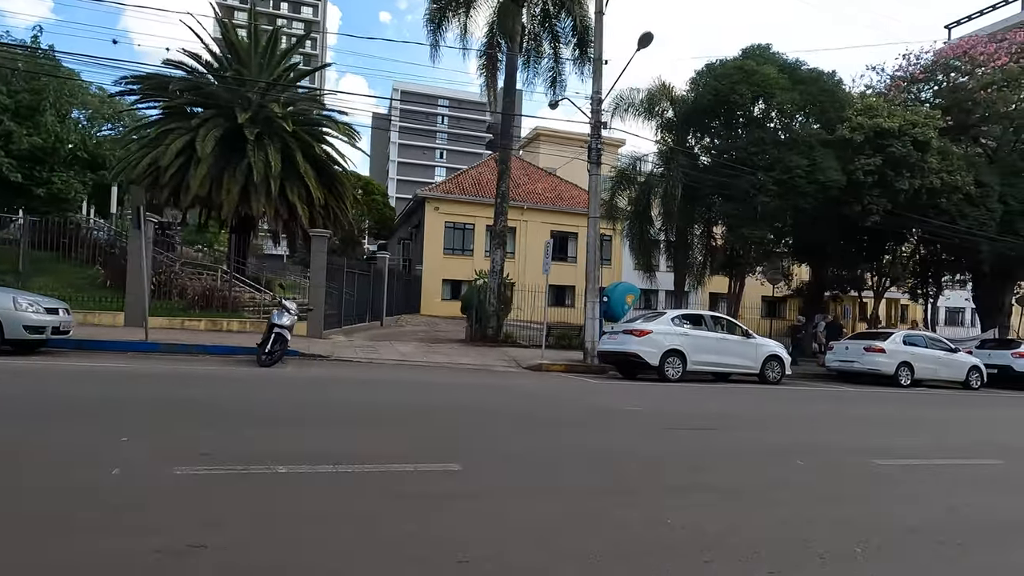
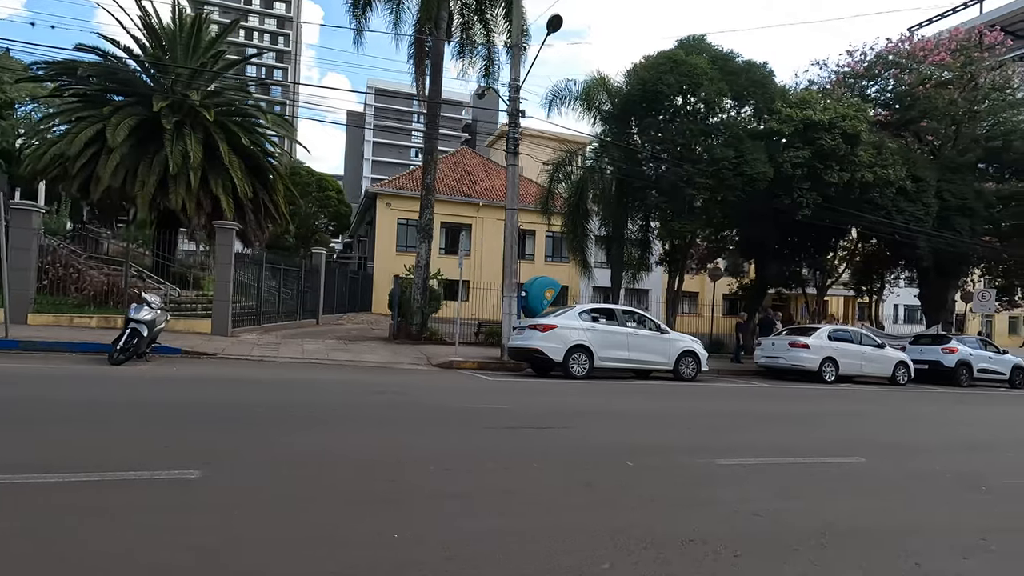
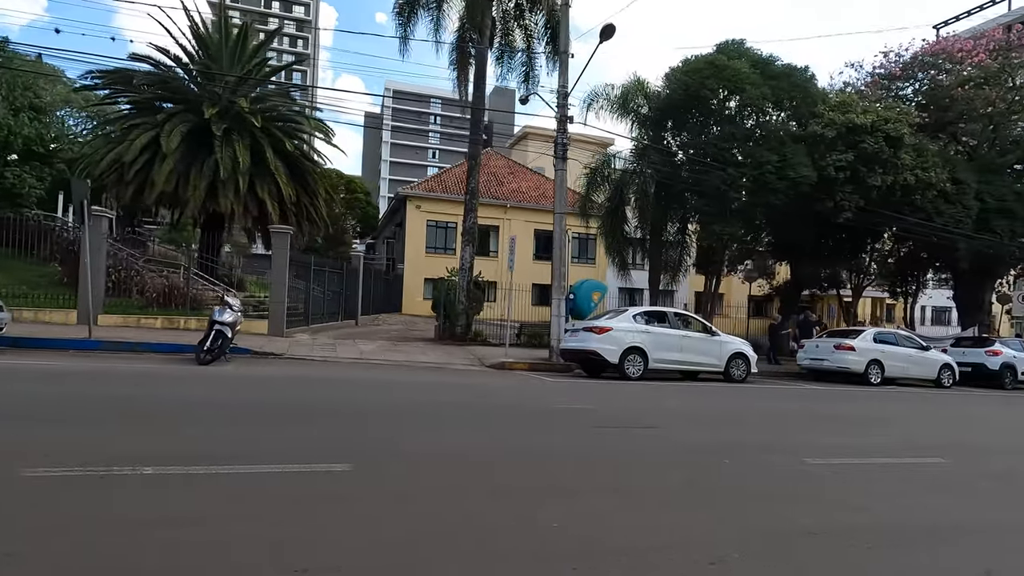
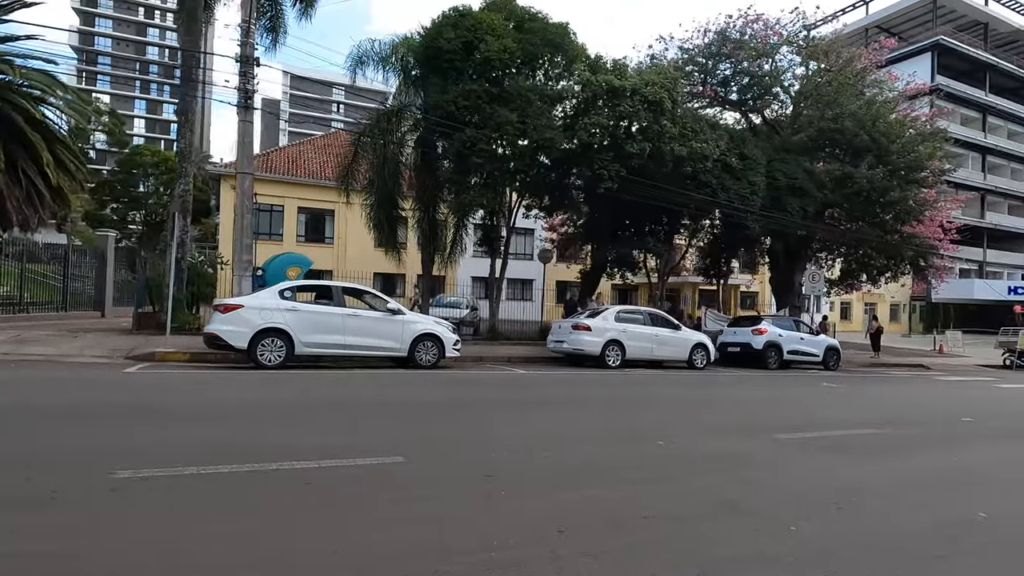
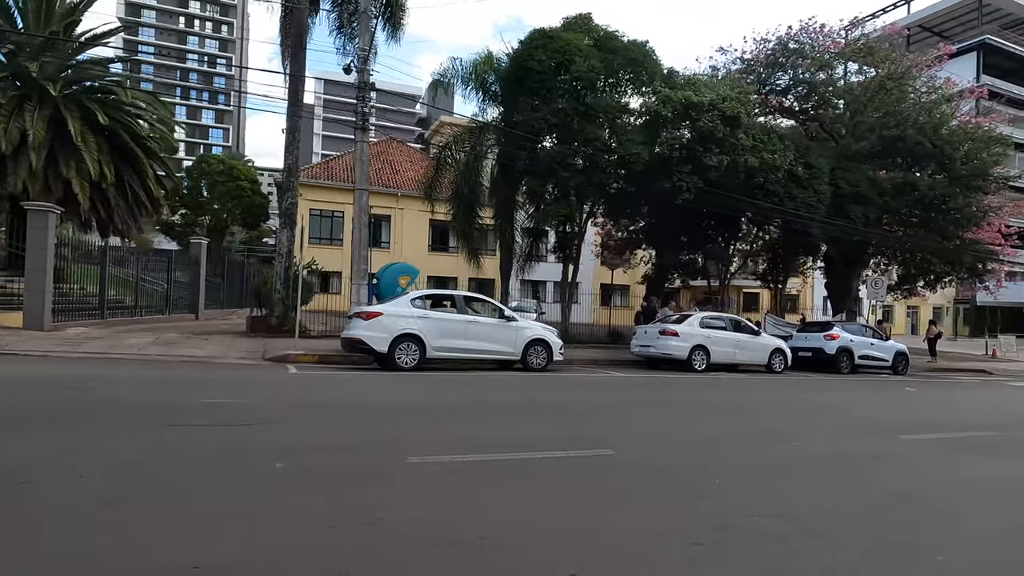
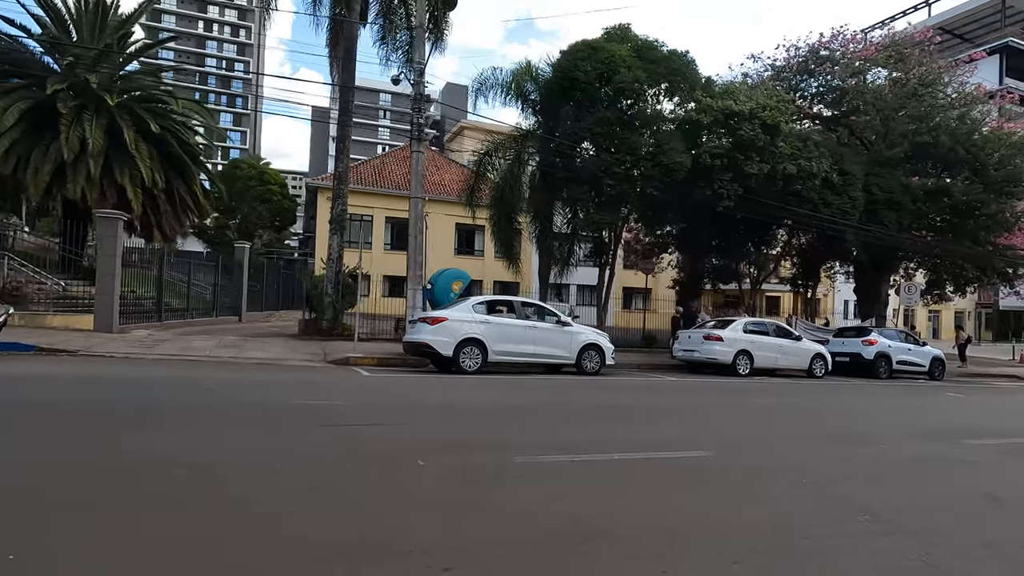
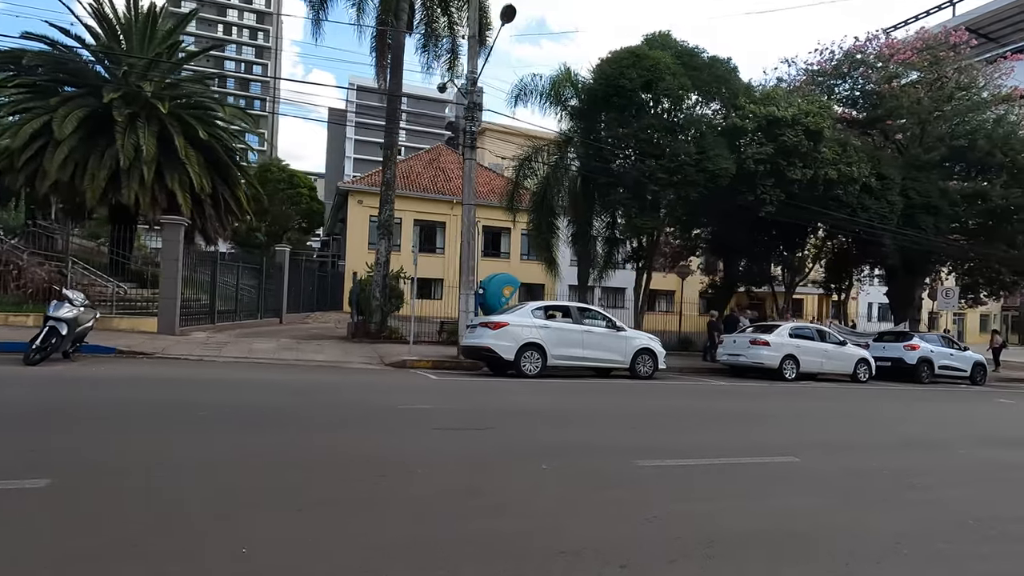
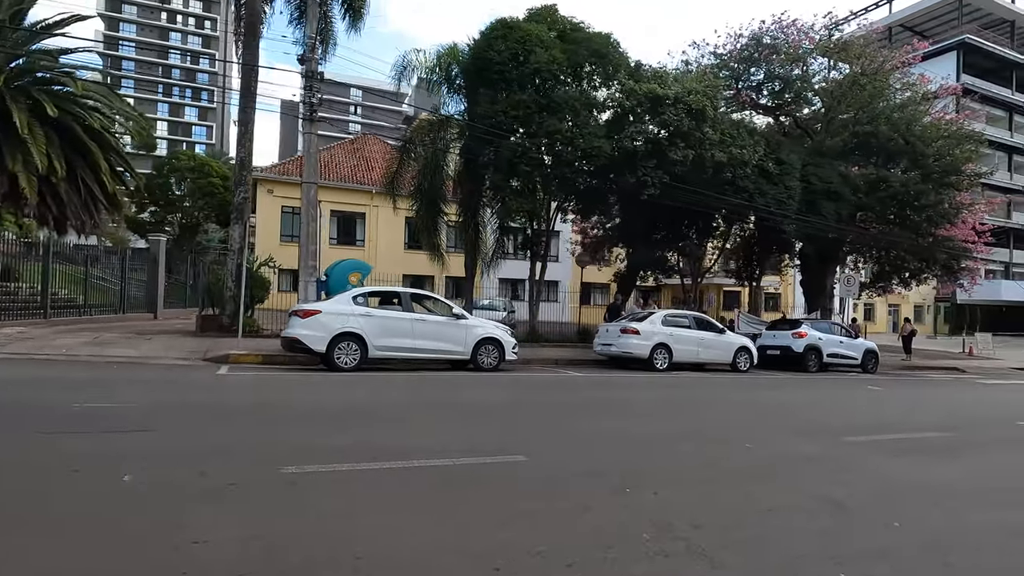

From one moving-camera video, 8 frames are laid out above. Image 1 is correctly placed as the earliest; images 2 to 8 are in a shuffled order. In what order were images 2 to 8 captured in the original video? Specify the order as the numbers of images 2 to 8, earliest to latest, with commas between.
3, 2, 7, 6, 5, 8, 4
